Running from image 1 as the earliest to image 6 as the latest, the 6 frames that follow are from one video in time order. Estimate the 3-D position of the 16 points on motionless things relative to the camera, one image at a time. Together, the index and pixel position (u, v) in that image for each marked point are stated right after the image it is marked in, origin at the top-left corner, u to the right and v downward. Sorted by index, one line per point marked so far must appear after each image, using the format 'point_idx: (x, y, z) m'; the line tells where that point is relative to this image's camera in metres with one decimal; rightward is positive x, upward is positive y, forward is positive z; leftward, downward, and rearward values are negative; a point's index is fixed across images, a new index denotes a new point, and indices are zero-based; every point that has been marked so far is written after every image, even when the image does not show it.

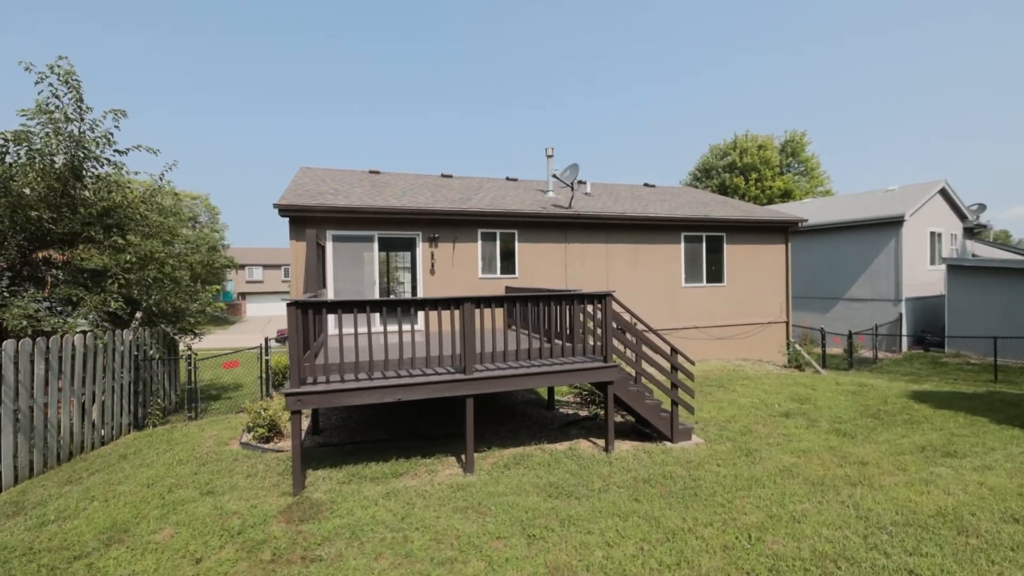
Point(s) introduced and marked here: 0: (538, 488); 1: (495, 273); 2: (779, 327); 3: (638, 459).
0: (+0.3, -1.9, +4.6) m
1: (-0.4, +0.3, +9.2) m
2: (+6.0, -0.9, +11.2) m
3: (+1.3, -1.9, +5.3) m
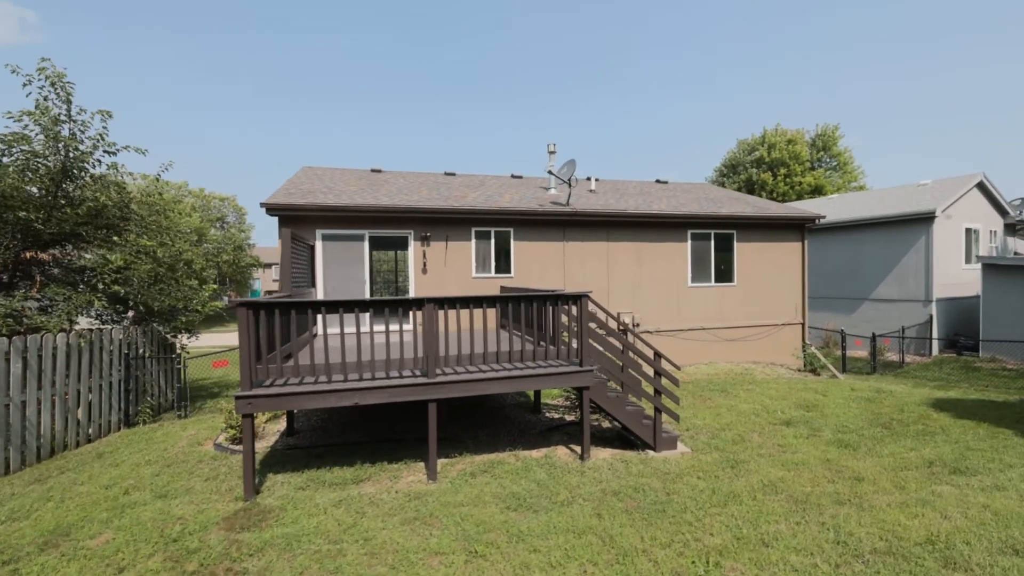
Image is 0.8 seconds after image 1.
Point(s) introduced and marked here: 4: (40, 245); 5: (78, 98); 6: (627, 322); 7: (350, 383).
0: (-0.1, -1.9, +4.4) m
1: (-0.5, +0.3, +9.0) m
2: (+6.0, -0.9, +10.6) m
3: (+1.0, -1.9, +5.0) m
4: (-6.7, +0.6, +6.9) m
5: (-6.8, +2.9, +7.3) m
6: (+2.1, -0.7, +9.4) m
7: (-1.6, -0.9, +4.7) m
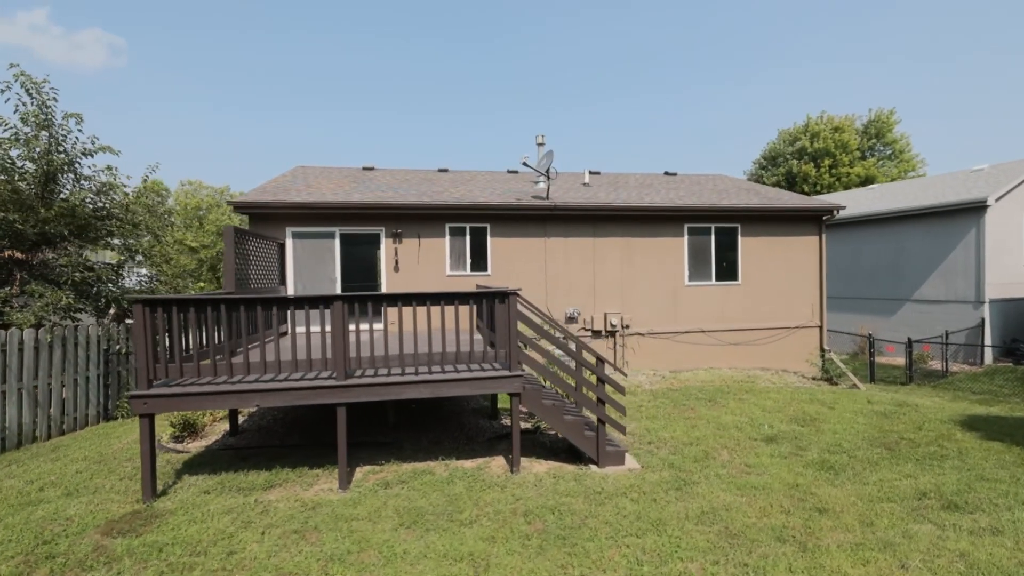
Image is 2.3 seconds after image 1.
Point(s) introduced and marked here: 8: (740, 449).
0: (-1.0, -1.9, +4.1) m
1: (-0.9, +0.3, +8.7) m
2: (+5.8, -0.9, +9.6) m
3: (+0.2, -1.8, +4.6) m
4: (-7.2, +0.7, +7.2) m
5: (-7.3, +2.9, +7.7) m
6: (+1.8, -0.6, +8.8) m
7: (-2.4, -0.9, +4.5) m
8: (+2.6, -1.8, +5.5) m
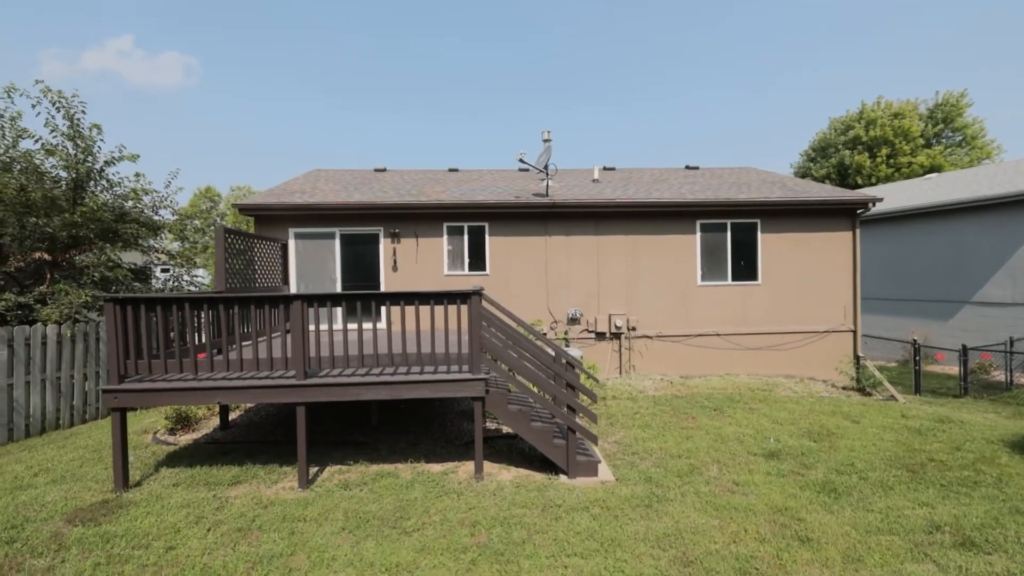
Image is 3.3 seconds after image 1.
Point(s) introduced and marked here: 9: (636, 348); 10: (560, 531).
0: (-1.4, -1.9, +4.0) m
1: (-0.8, +0.3, +8.6) m
2: (+5.9, -0.9, +8.8) m
3: (-0.1, -1.8, +4.3) m
4: (-7.3, +0.7, +7.8) m
5: (-7.2, +3.0, +8.2) m
6: (+1.8, -0.6, +8.4) m
7: (-2.7, -0.9, +4.6) m
8: (+2.3, -1.8, +5.0) m
9: (+2.2, -1.1, +8.7) m
10: (+0.4, -1.9, +3.7) m
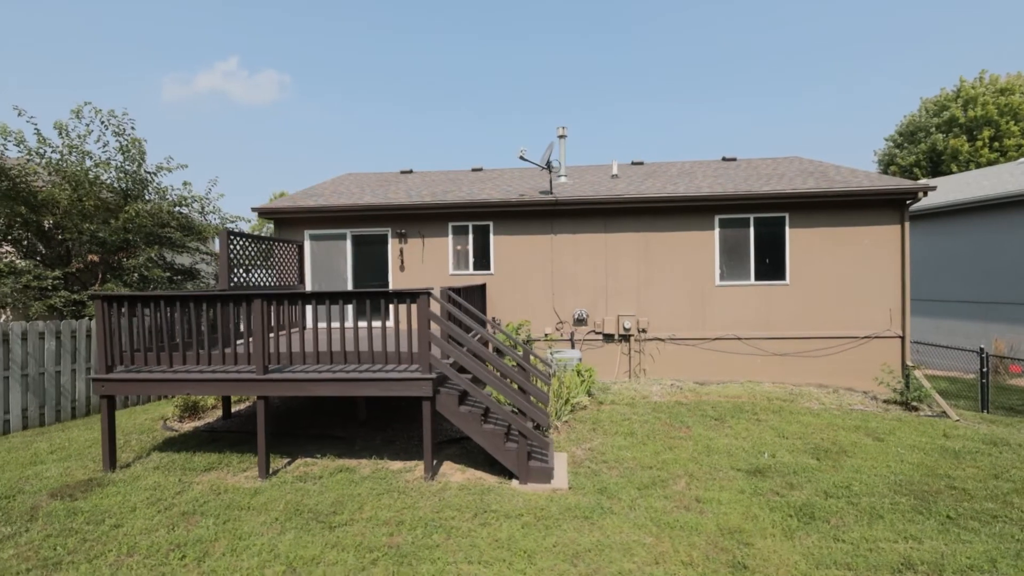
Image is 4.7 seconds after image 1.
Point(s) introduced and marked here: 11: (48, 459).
0: (-1.9, -1.8, +4.1) m
1: (-0.7, +0.3, +8.5) m
2: (+6.0, -0.9, +7.8) m
3: (-0.7, -1.8, +4.3) m
4: (-7.2, +0.7, +8.7) m
5: (-7.1, +3.0, +9.1) m
6: (+1.9, -0.6, +8.0) m
7: (-3.2, -0.9, +4.9) m
8: (+1.8, -1.8, +4.6) m
9: (+2.3, -1.1, +8.2) m
10: (-0.2, -1.8, +3.6) m
11: (-4.9, -1.8, +5.2) m
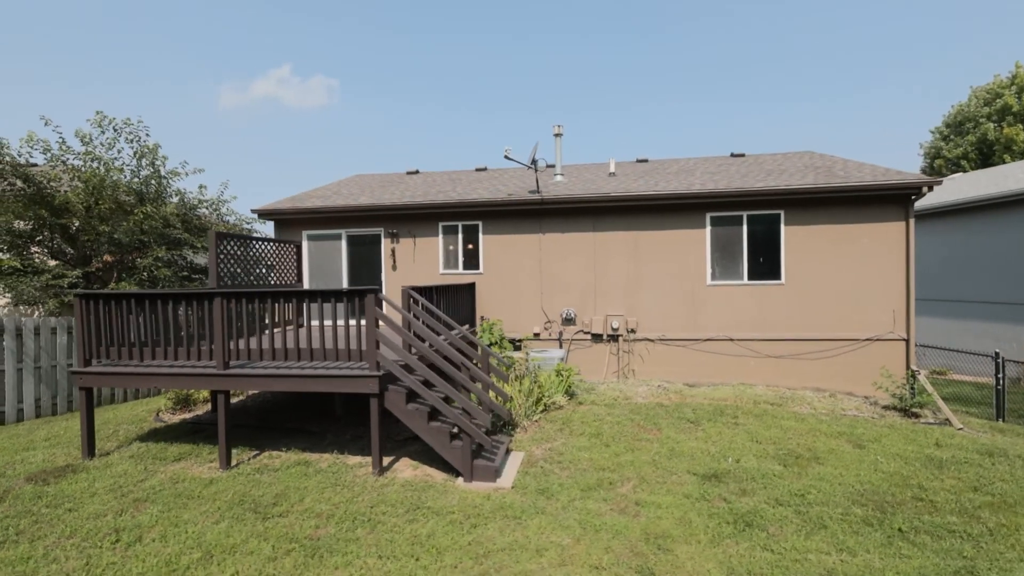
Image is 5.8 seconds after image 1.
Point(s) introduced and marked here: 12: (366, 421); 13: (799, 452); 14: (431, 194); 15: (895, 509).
0: (-2.5, -1.8, +4.2) m
1: (-0.9, +0.4, +8.6) m
2: (+5.7, -0.9, +7.3) m
3: (-1.2, -1.8, +4.3) m
4: (-7.4, +0.7, +9.3) m
5: (-7.3, +3.0, +9.7) m
6: (+1.6, -0.6, +7.9) m
7: (-3.7, -0.8, +5.2) m
8: (+1.3, -1.8, +4.5) m
9: (+2.0, -1.0, +8.0) m
10: (-0.8, -1.8, +3.6) m
11: (-5.3, -1.8, +5.5) m
12: (-1.8, -1.7, +6.3) m
13: (+3.0, -1.7, +5.1) m
14: (-1.5, +1.8, +9.1) m
15: (+3.2, -1.8, +4.0) m
